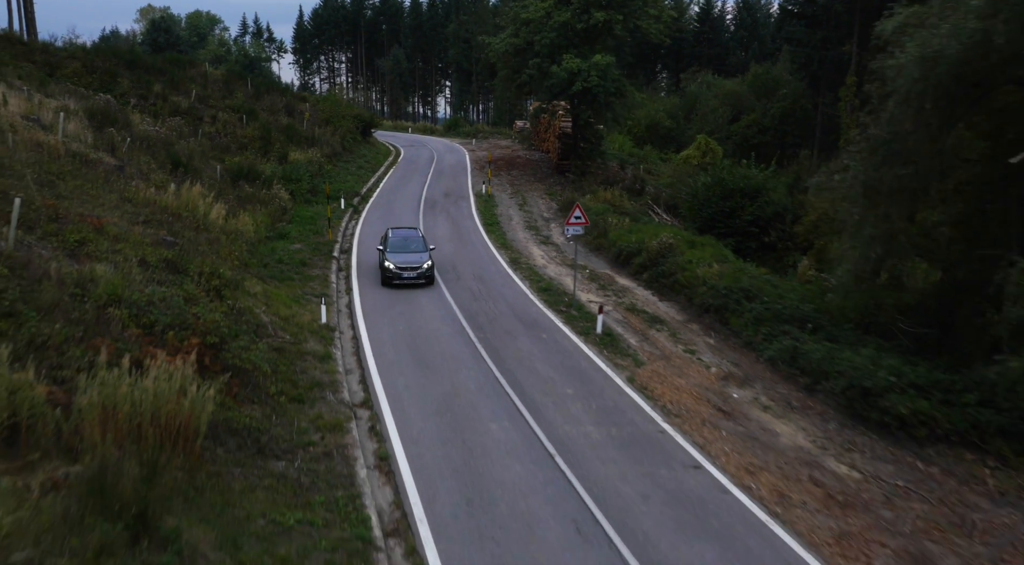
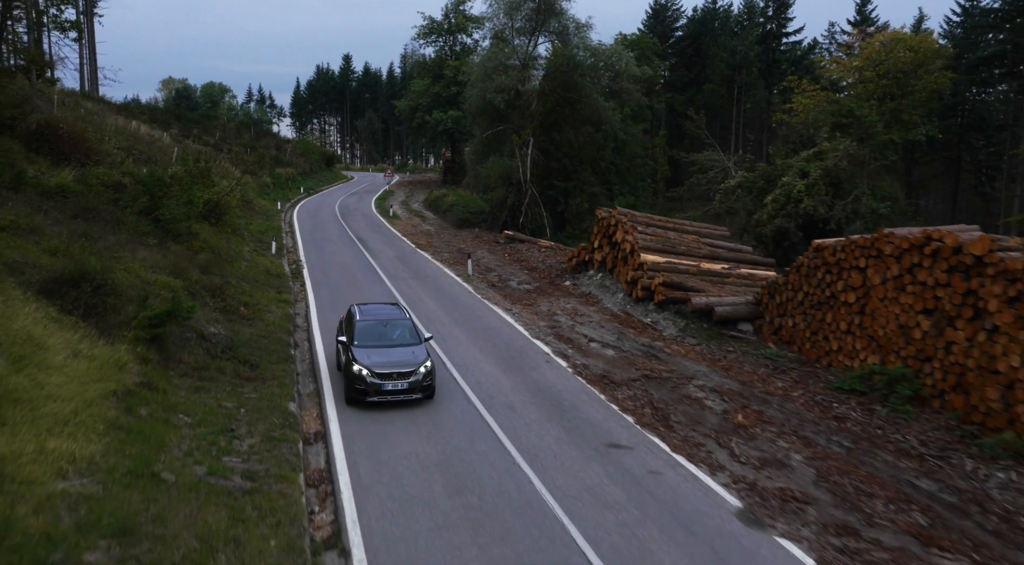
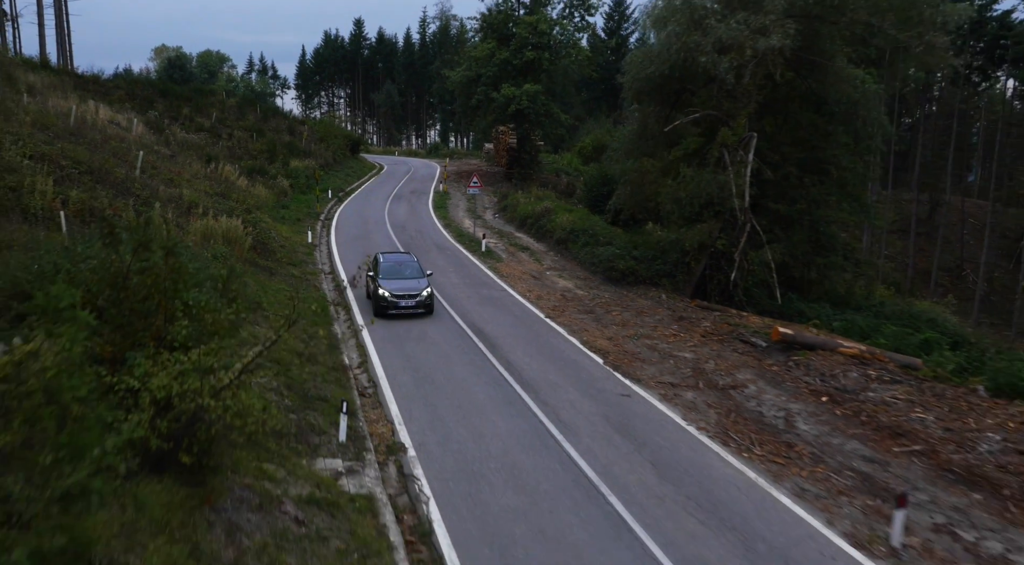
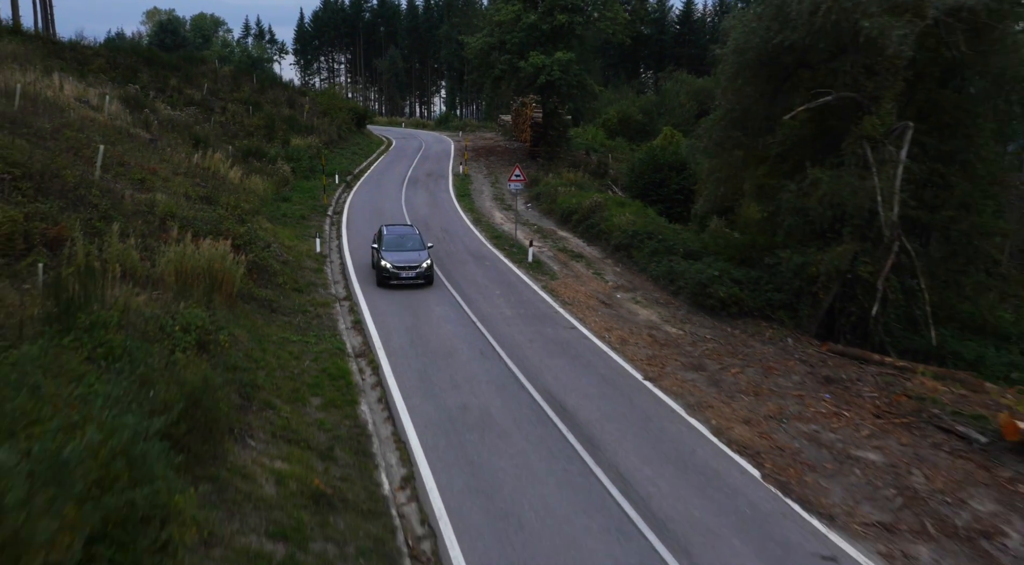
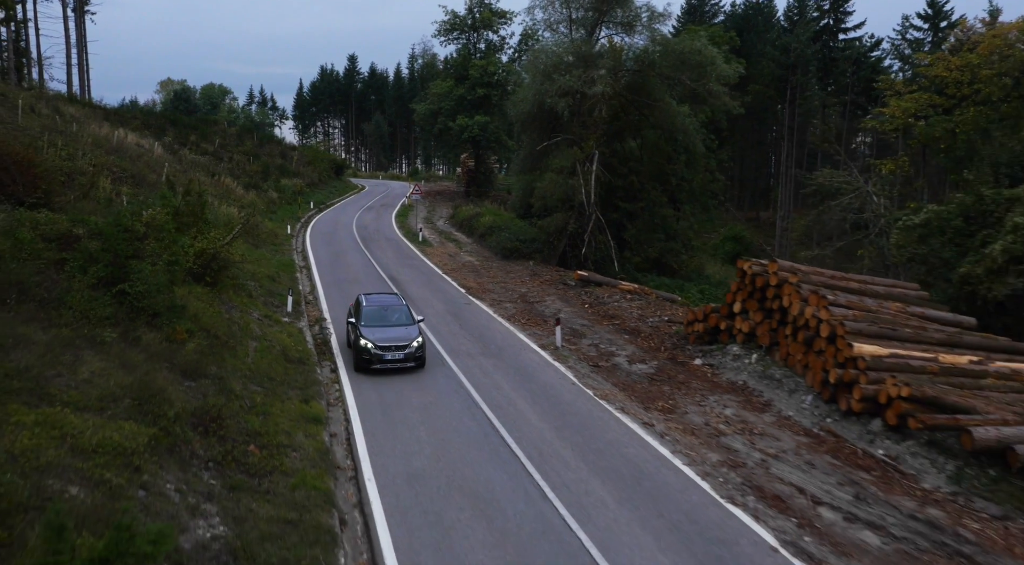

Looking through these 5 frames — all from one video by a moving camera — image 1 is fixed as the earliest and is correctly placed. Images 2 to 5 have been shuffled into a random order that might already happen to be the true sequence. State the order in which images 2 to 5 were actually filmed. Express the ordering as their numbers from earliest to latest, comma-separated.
4, 3, 5, 2
